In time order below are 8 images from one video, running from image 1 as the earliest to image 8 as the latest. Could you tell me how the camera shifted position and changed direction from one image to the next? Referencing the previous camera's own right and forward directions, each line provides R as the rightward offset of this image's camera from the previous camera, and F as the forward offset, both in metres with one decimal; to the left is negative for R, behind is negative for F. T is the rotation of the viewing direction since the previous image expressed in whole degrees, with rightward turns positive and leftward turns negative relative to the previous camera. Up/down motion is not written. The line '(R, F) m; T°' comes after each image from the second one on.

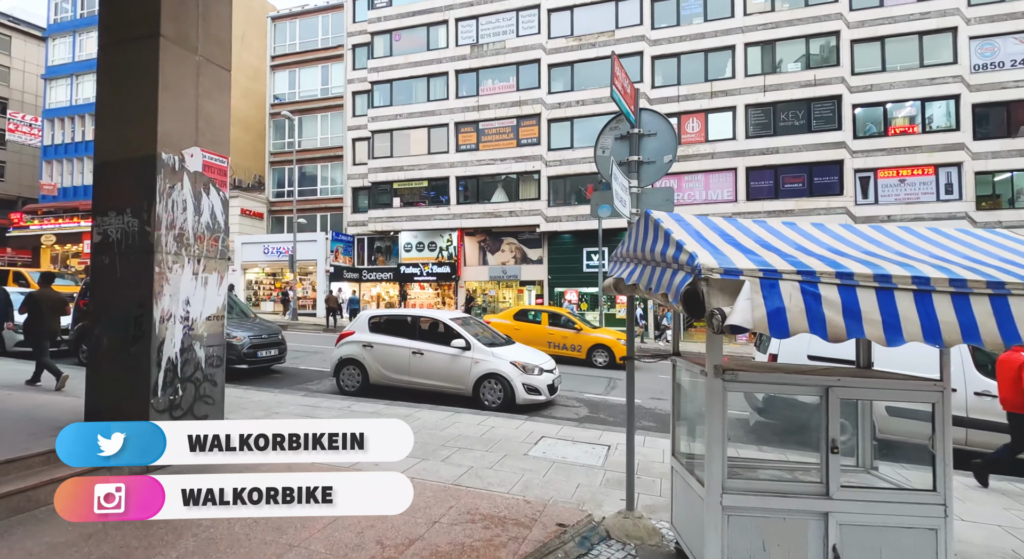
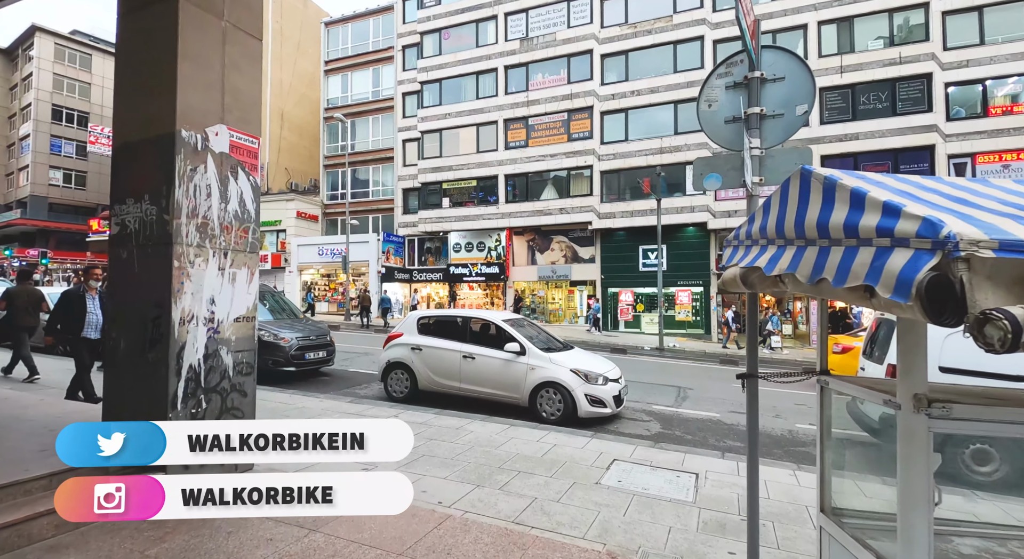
(-0.2, +0.8) m; -5°
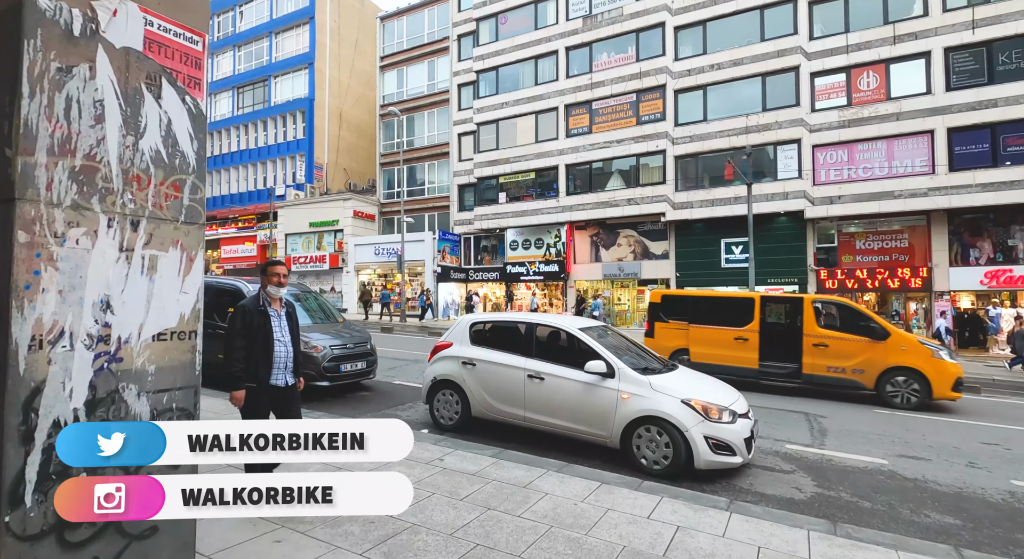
(-0.3, +1.9) m; -6°
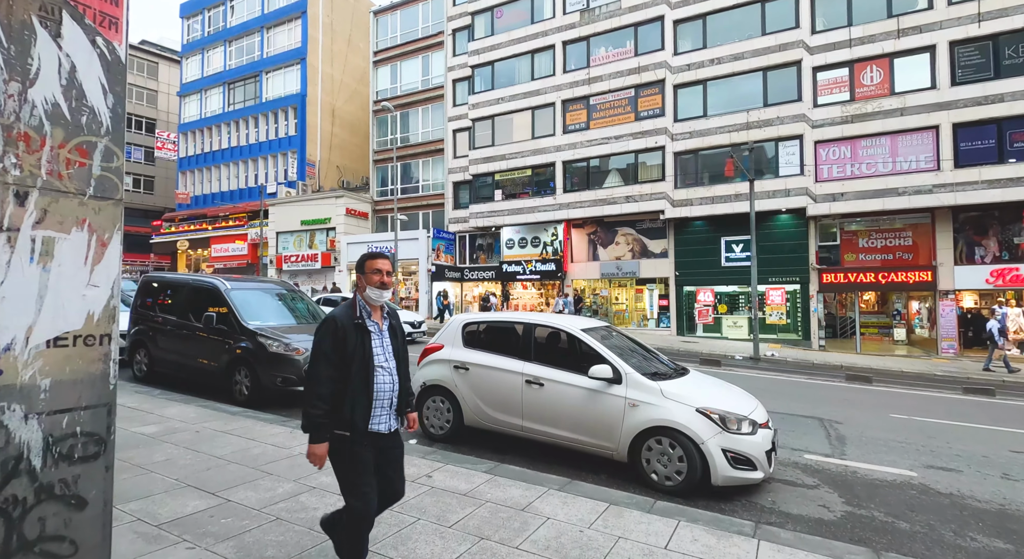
(0.0, +0.5) m; 0°
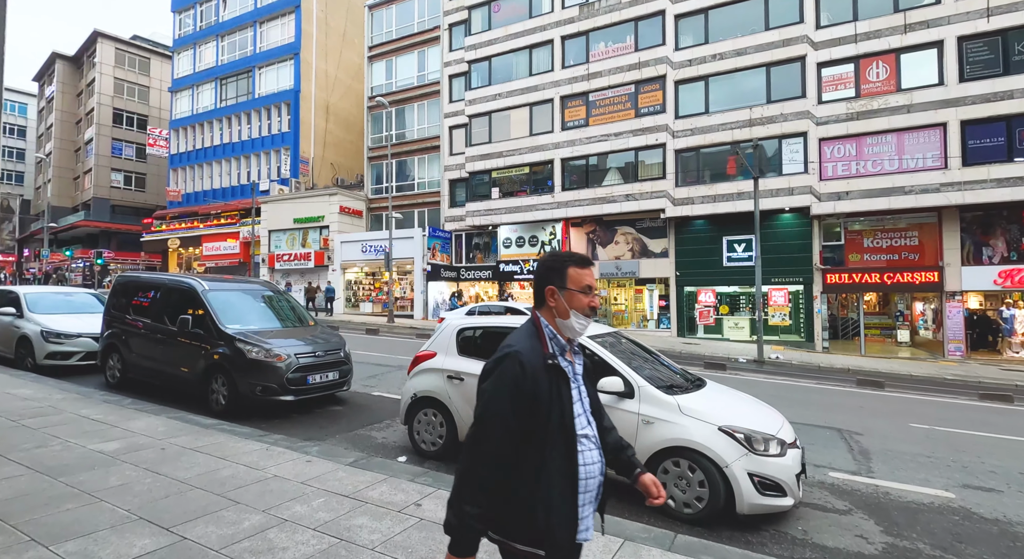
(0.0, +0.5) m; 0°
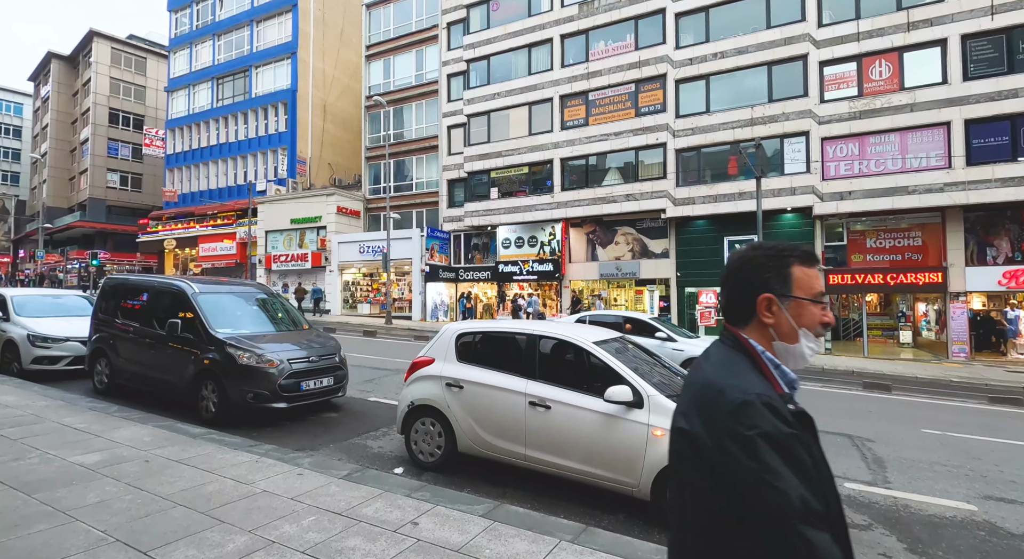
(0.0, +0.2) m; 0°
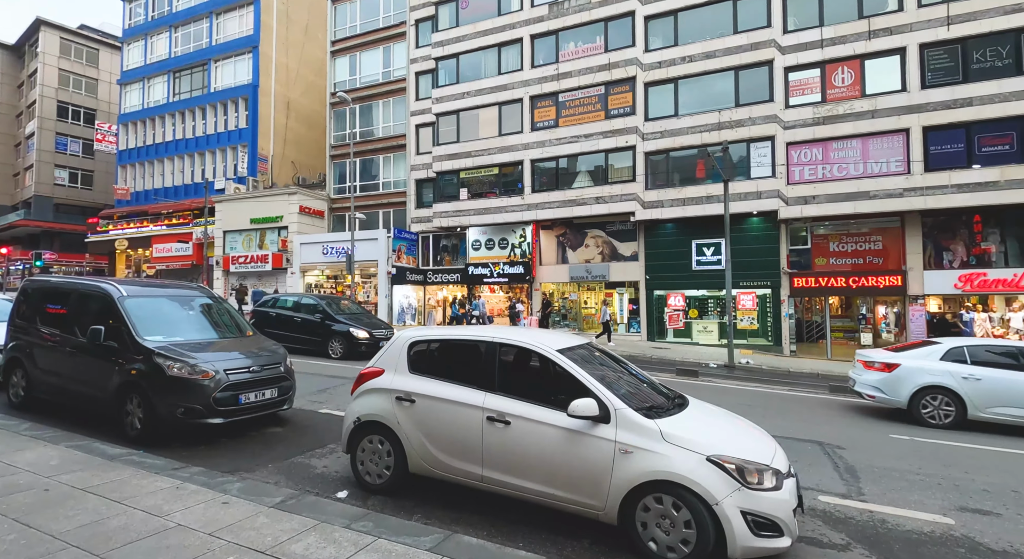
(+0.1, +0.4) m; +3°
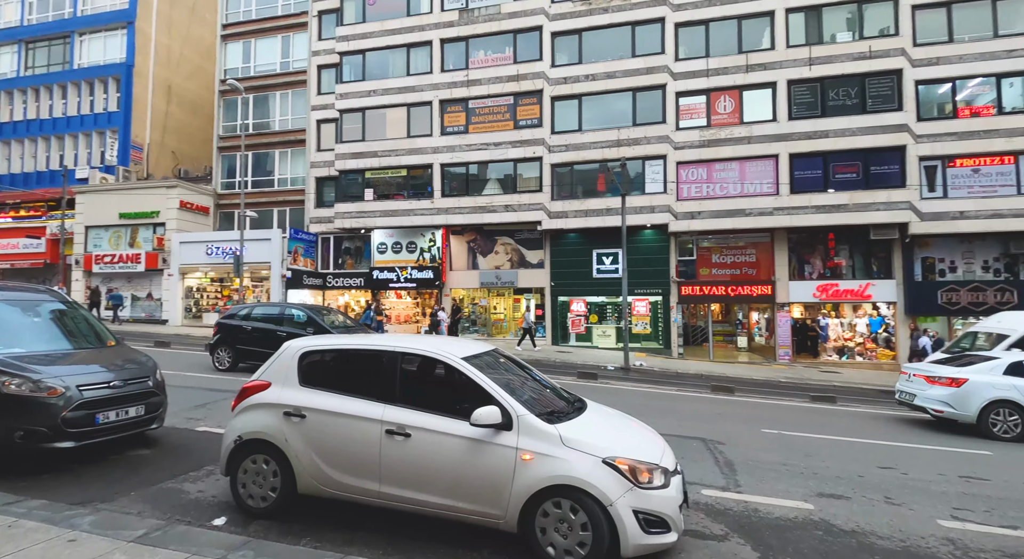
(0.0, +0.1) m; +10°
